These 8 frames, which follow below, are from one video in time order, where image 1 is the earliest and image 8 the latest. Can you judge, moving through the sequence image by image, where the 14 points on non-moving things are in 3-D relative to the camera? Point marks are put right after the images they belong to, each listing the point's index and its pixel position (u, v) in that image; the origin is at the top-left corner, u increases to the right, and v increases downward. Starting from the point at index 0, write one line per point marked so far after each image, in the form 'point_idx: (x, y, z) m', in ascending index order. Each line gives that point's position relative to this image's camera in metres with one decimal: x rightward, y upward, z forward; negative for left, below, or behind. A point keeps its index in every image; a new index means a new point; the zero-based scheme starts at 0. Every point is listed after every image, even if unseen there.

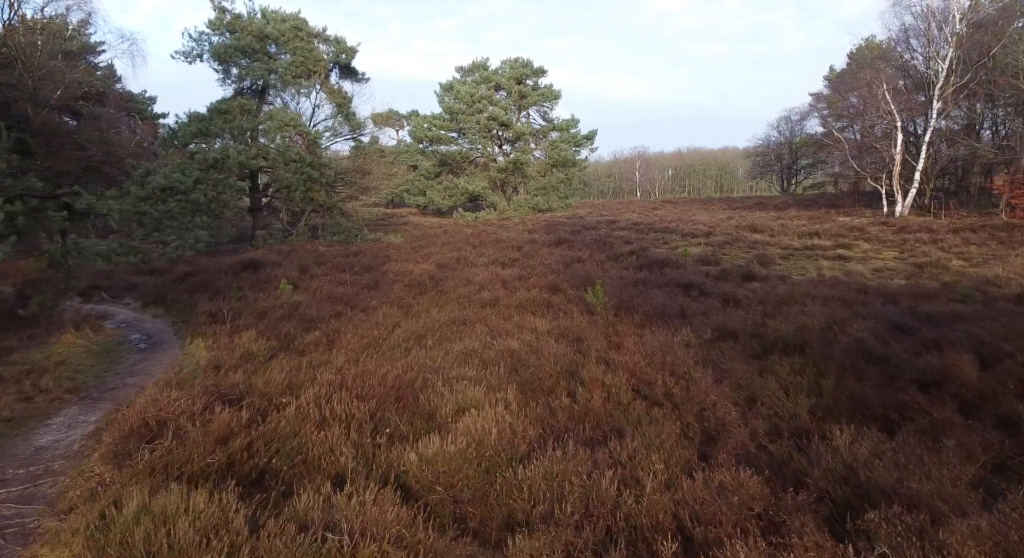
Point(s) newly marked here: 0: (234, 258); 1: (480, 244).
0: (-6.8, +0.5, +15.7) m
1: (-0.9, +1.0, +19.0) m
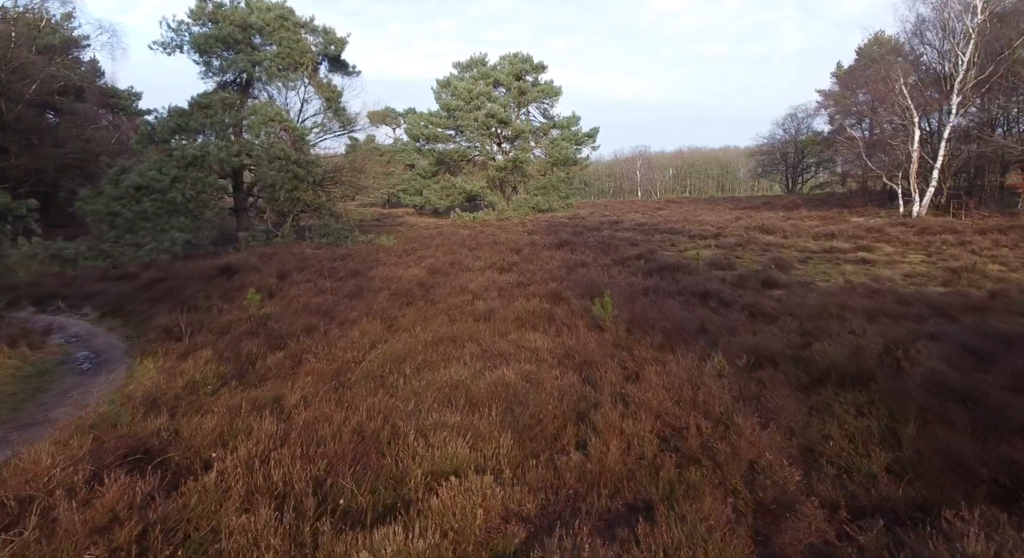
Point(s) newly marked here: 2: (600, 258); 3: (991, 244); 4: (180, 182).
0: (-6.8, +0.4, +14.7) m
1: (-1.0, +0.9, +17.9) m
2: (+1.9, +0.5, +14.1) m
3: (+10.9, +0.8, +14.6) m
4: (-8.3, +2.4, +16.0) m
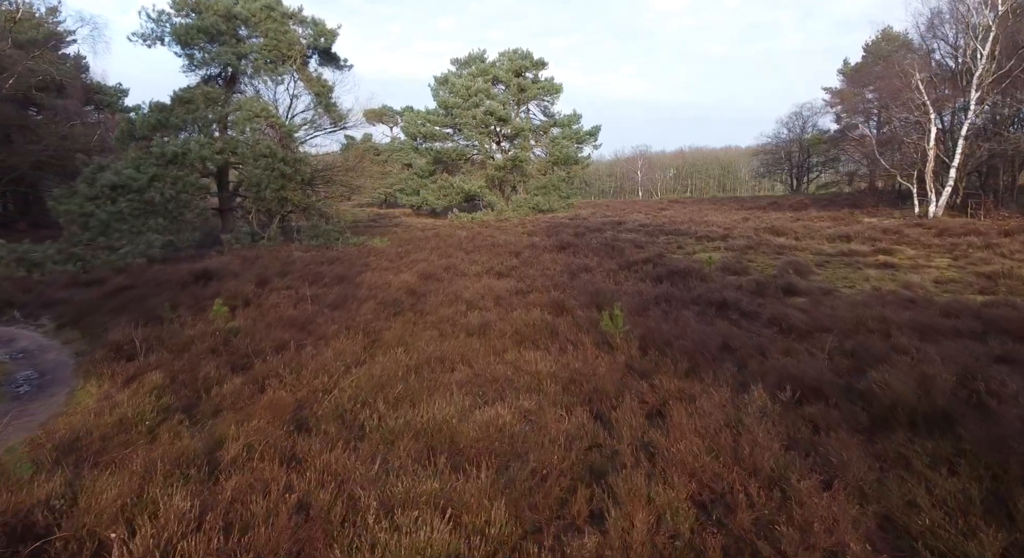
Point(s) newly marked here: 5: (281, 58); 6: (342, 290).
0: (-6.9, +0.3, +13.8) m
1: (-1.0, +0.8, +17.0) m
2: (+1.9, +0.4, +13.2) m
3: (+10.8, +0.7, +13.7) m
4: (-8.3, +2.3, +15.1) m
5: (-6.6, +6.3, +18.2) m
6: (-2.9, -0.2, +10.8) m
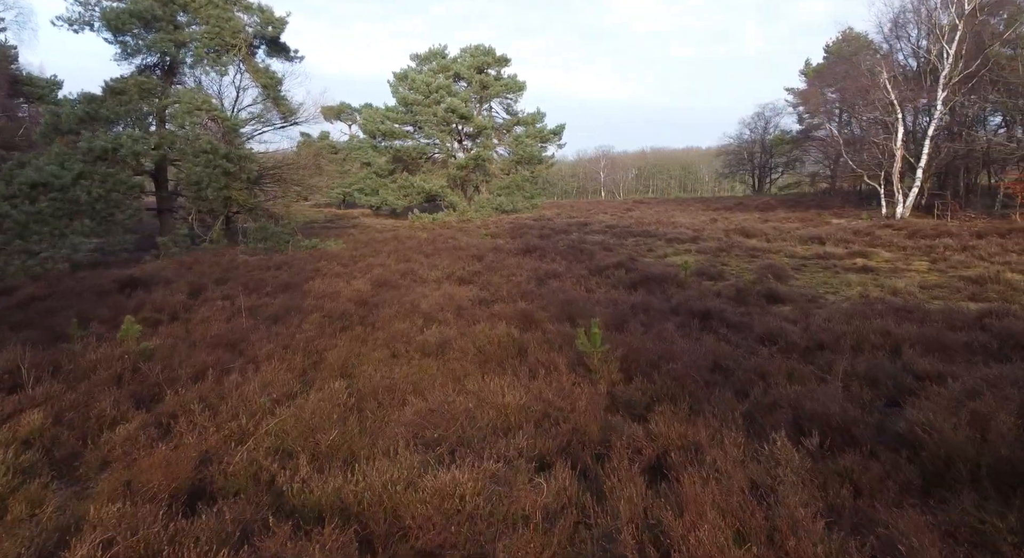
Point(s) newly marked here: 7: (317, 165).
0: (-7.6, +0.1, +12.4) m
1: (-1.9, +0.7, +16.0) m
2: (+1.2, +0.2, +12.4) m
3: (+10.1, +0.6, +13.3) m
4: (-9.1, +2.1, +13.7) m
5: (-7.6, +6.1, +16.9) m
6: (-3.4, -0.3, +9.7) m
7: (-5.9, +3.4, +19.4) m
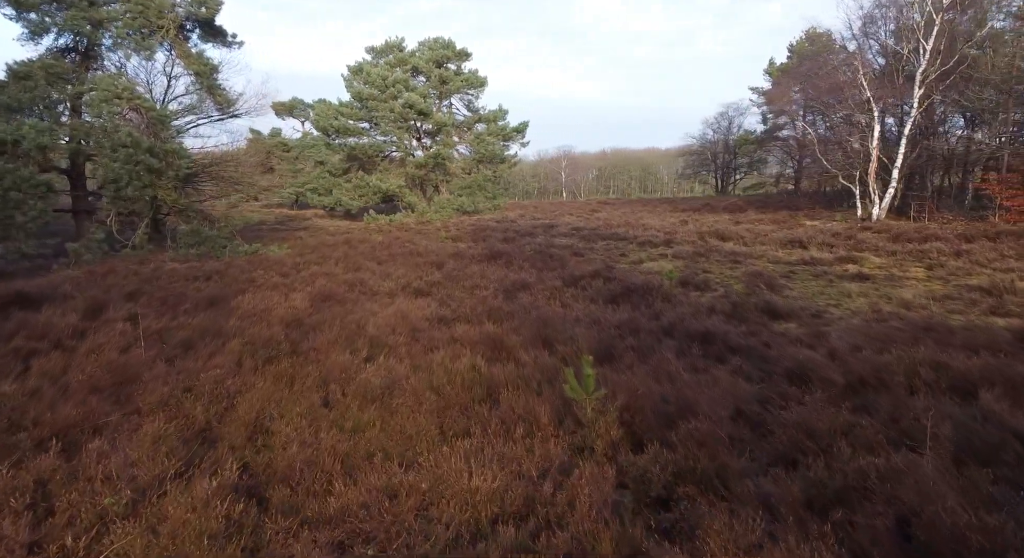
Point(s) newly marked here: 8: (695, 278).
0: (-8.2, -0.1, +10.6) m
1: (-2.8, +0.5, +14.5) m
2: (+0.5, +0.1, +11.1) m
3: (+9.4, +0.5, +12.5) m
4: (-9.8, +1.9, +11.8) m
5: (-8.5, +5.9, +15.1) m
6: (-3.9, -0.5, +8.1) m
7: (-7.0, +3.2, +17.6) m
8: (+3.3, 0.0, +11.7) m
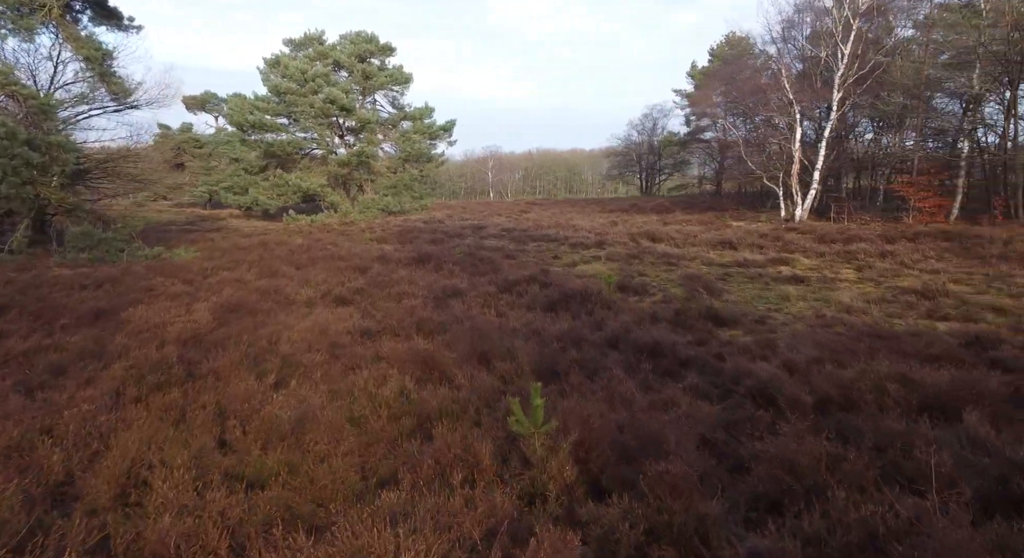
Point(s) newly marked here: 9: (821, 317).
0: (-9.2, -0.3, +8.9) m
1: (-4.2, +0.3, +13.4) m
2: (-0.6, 0.0, +10.4) m
3: (+8.0, +0.5, +12.8) m
4: (-11.0, +1.7, +9.9) m
5: (-10.1, +5.7, +13.3) m
6: (-4.6, -0.7, +6.9) m
7: (-8.8, +3.0, +16.0) m
8: (+2.1, 0.0, +11.3) m
9: (+3.9, -0.5, +8.2) m
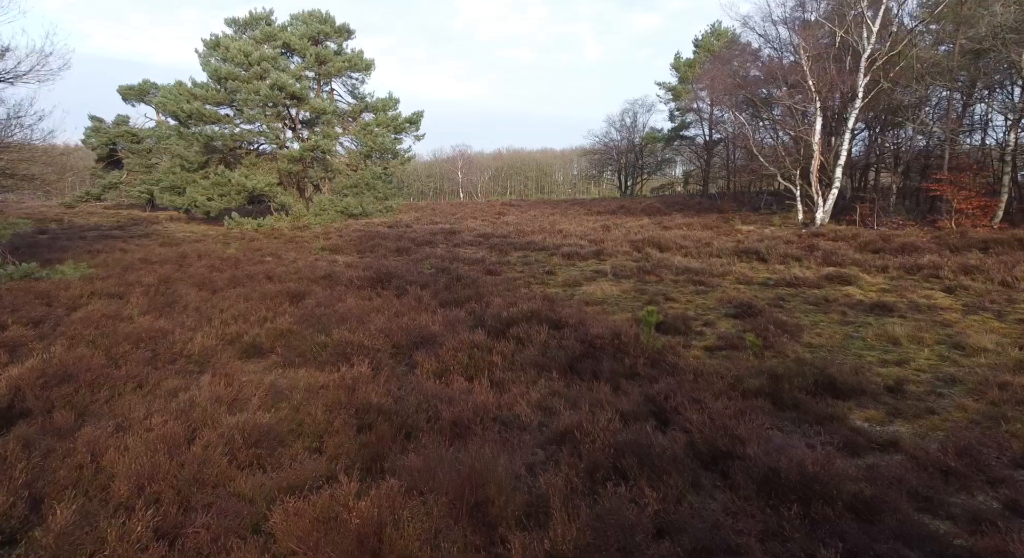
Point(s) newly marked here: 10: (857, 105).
0: (-9.2, -0.8, +5.4) m
1: (-4.5, -0.1, +10.1) m
2: (-0.7, -0.4, +7.3) m
3: (+7.8, +0.1, +10.1) m
4: (-11.0, +1.2, +6.3) m
5: (-10.3, +5.3, +9.8) m
6: (-4.6, -1.1, +3.6) m
7: (-9.2, +2.6, +12.5) m
8: (+2.0, -0.4, +8.3) m
9: (+4.0, -0.9, +5.3) m
10: (+9.7, +4.9, +18.3) m
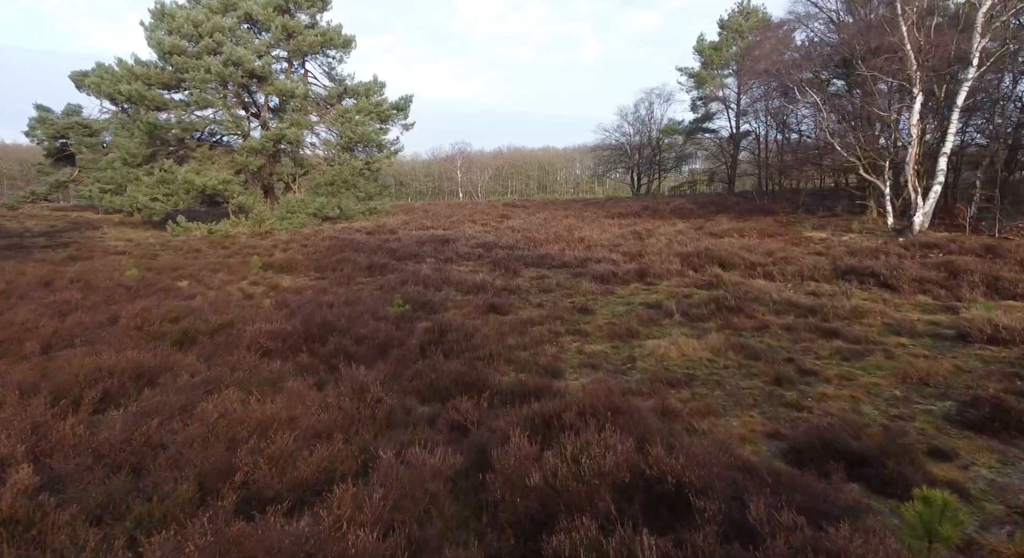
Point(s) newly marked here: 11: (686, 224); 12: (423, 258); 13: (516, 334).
0: (-9.0, -1.3, +1.2) m
1: (-4.3, -0.6, +5.9) m
2: (-0.5, -1.0, +3.1) m
3: (+8.0, -0.4, +5.9) m
4: (-10.9, +0.7, +2.1) m
5: (-10.2, +4.7, +5.6) m
6: (-4.4, -1.6, -0.5) m
7: (-9.0, +2.0, +8.4) m
8: (+2.2, -1.0, +4.1) m
9: (+4.1, -1.4, +1.1) m
10: (+9.9, +4.4, +14.1) m
11: (+5.0, +1.6, +18.4) m
12: (-1.9, +0.5, +13.6) m
13: (0.0, -0.5, +6.8) m
